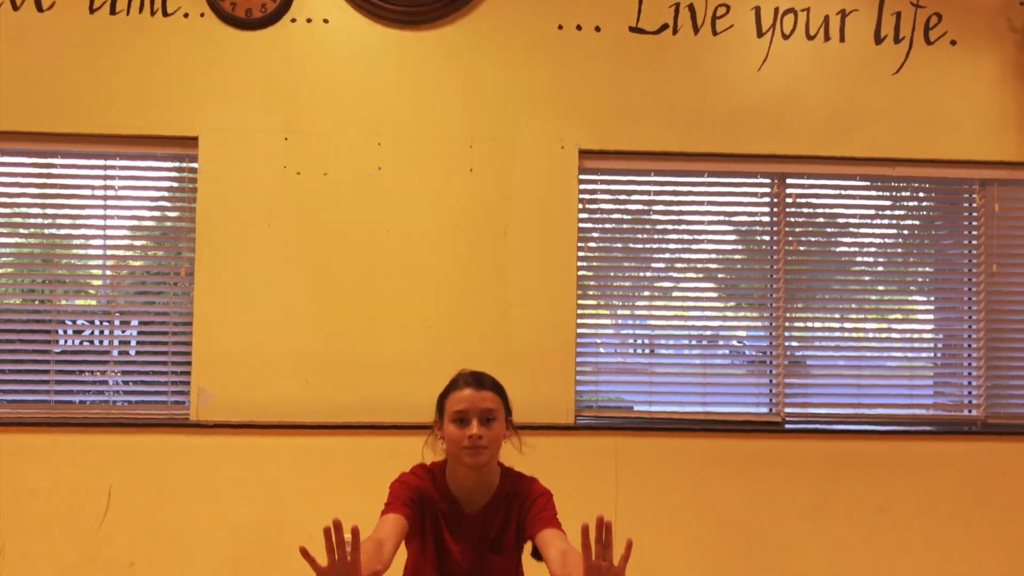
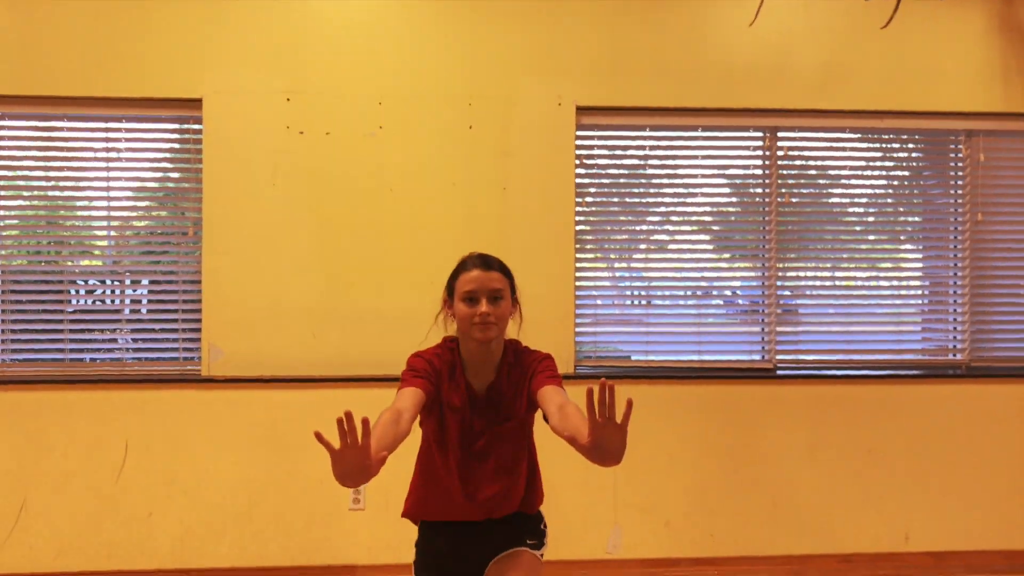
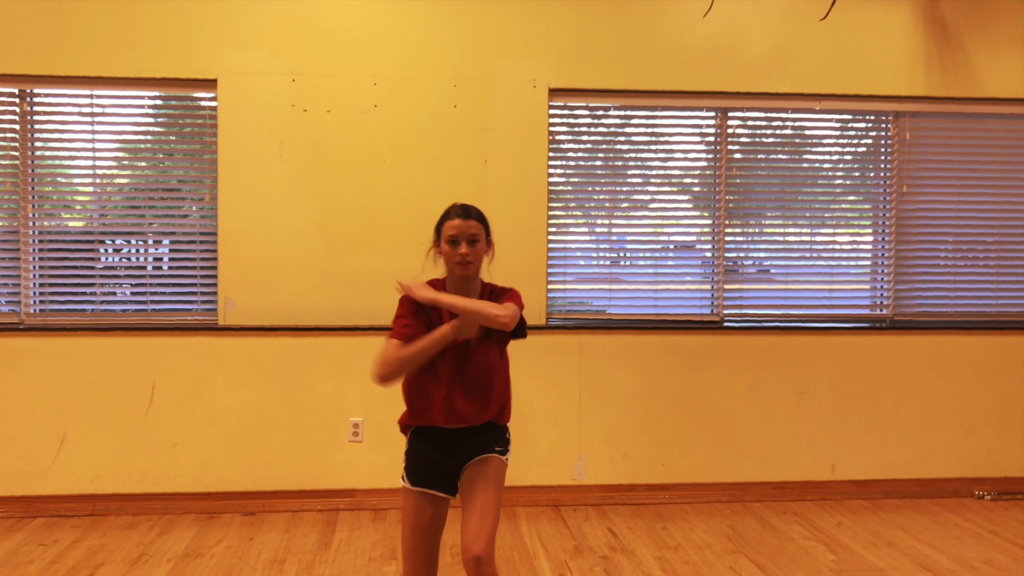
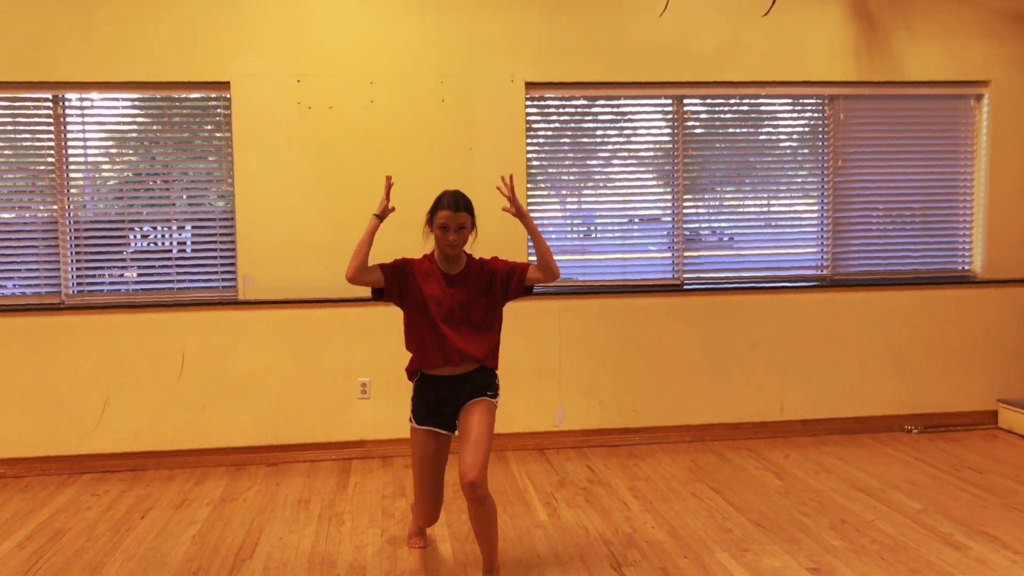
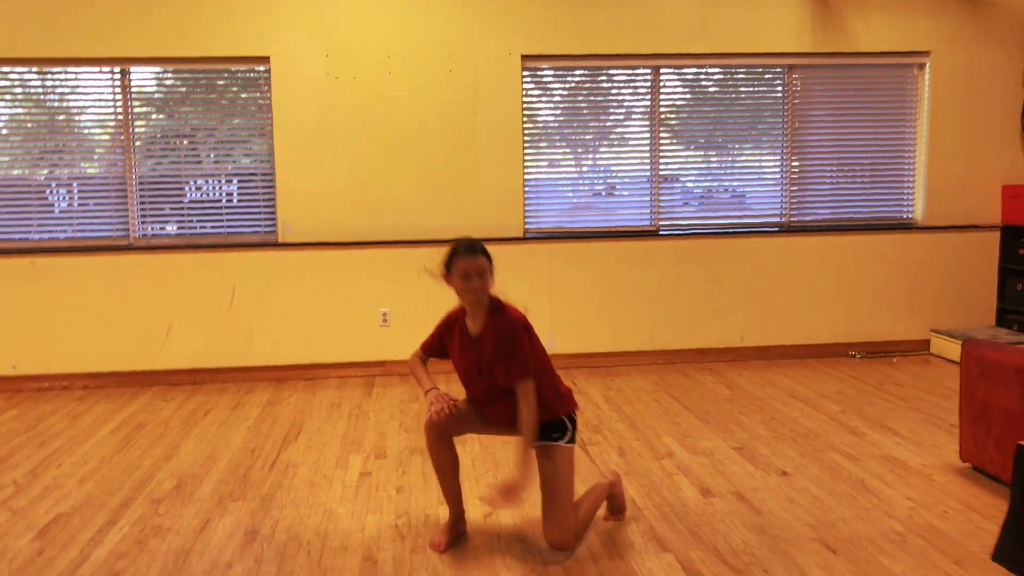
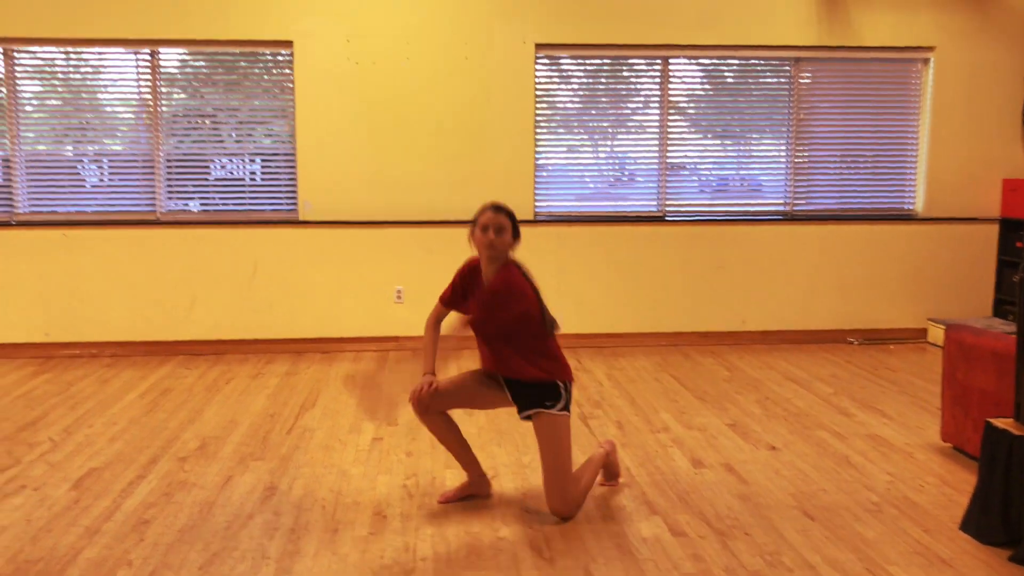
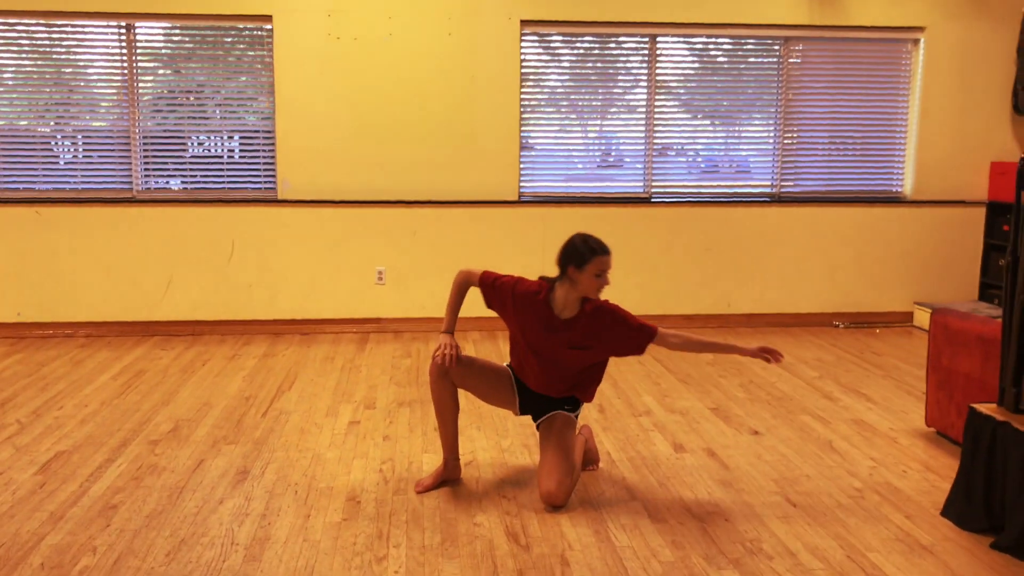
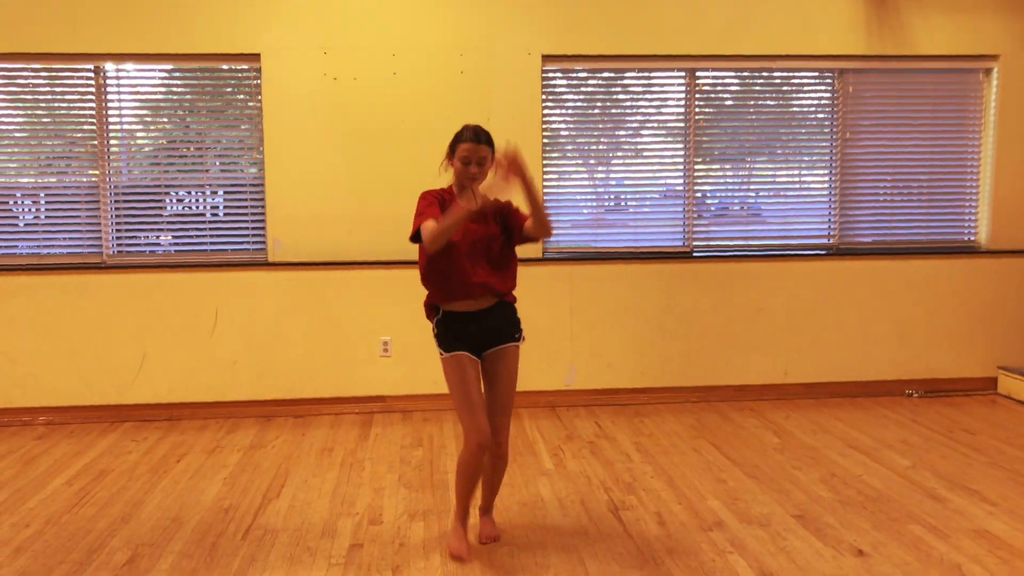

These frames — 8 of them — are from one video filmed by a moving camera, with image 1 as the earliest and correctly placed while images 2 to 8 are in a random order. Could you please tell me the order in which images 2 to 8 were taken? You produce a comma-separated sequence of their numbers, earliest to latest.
2, 3, 4, 8, 5, 7, 6
